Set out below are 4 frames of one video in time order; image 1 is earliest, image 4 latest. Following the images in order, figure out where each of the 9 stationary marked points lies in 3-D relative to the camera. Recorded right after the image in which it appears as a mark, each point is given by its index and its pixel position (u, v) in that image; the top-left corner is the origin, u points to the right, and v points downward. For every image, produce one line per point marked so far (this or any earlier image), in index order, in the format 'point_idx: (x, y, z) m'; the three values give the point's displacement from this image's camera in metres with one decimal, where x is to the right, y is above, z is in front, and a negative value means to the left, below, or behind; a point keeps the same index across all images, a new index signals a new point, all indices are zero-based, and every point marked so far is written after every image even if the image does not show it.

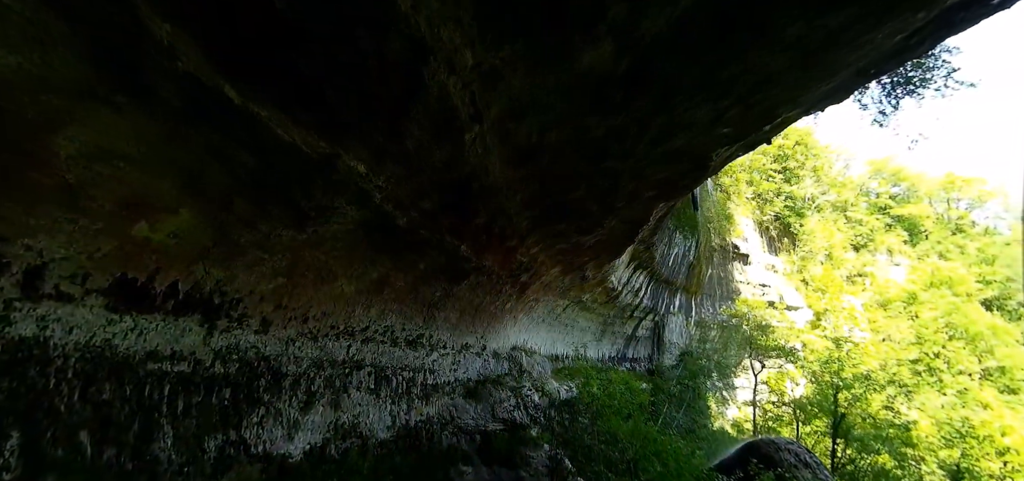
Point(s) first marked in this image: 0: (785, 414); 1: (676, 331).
0: (+9.0, -5.7, +15.2) m
1: (+6.4, -3.4, +17.7) m
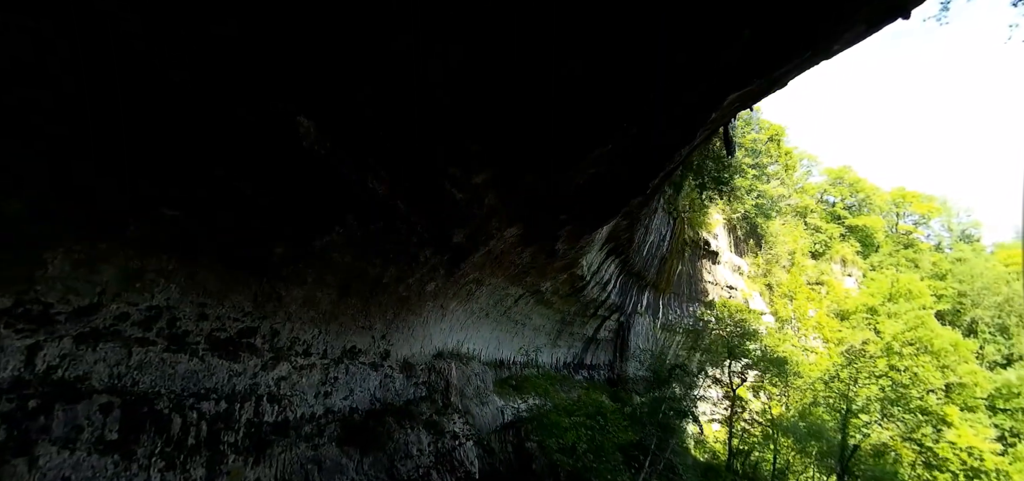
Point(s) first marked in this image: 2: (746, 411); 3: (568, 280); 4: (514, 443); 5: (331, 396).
0: (+7.0, -5.5, +13.0) m
1: (+4.3, -3.1, +15.2) m
2: (+6.9, -4.9, +13.1) m
3: (+1.1, -0.8, +9.0) m
4: (+0.1, -3.0, +6.6) m
5: (-1.9, -1.6, +4.8) m
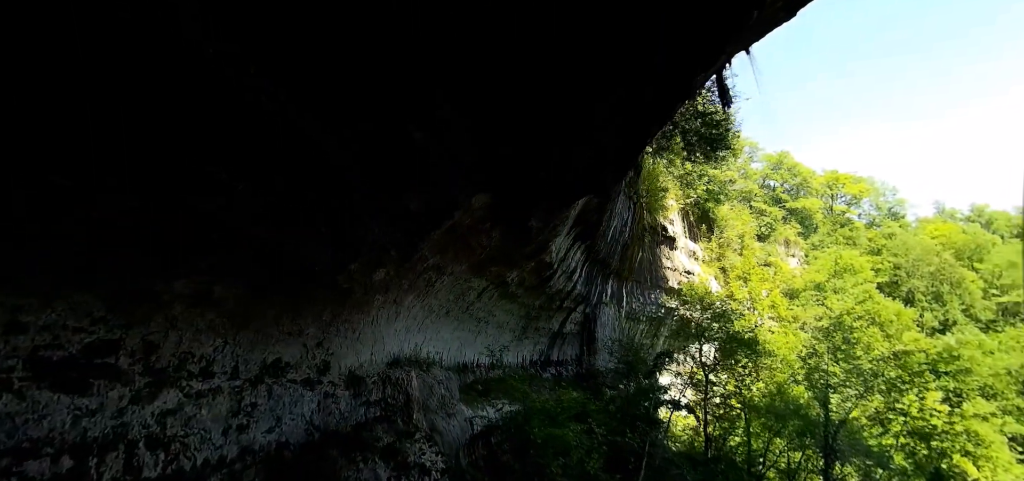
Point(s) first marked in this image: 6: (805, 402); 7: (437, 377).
0: (+6.1, -5.0, +12.7) m
1: (+3.0, -2.7, +14.6) m
2: (+5.9, -4.4, +12.8) m
3: (+0.4, -0.5, +8.2) m
4: (-0.2, -2.7, +5.6) m
5: (-2.0, -1.4, +3.7) m
6: (+7.1, -3.8, +11.7) m
7: (-1.1, -2.0, +6.8) m
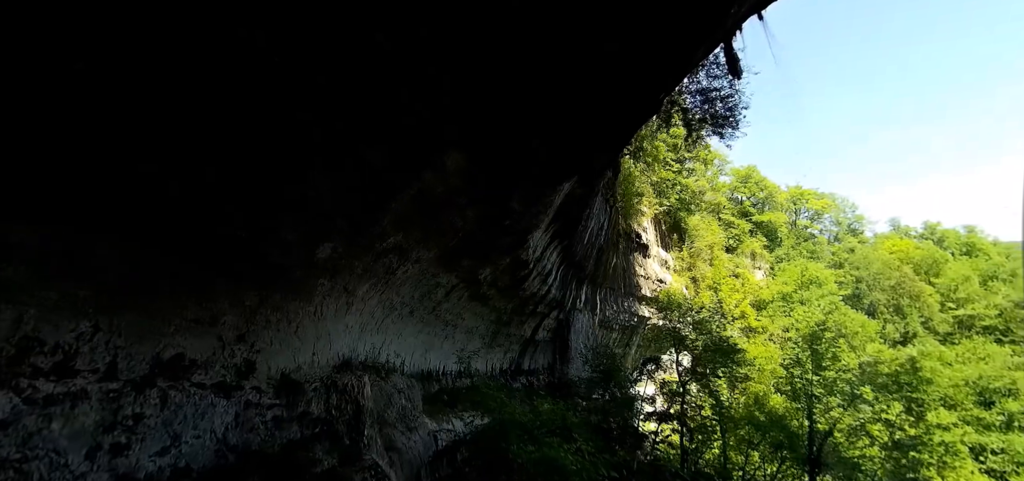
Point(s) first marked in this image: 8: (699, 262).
0: (+5.2, -5.2, +12.3) m
1: (+2.1, -2.8, +14.1) m
2: (+5.0, -4.6, +12.4) m
3: (0.0, -0.5, +7.5) m
4: (-0.6, -2.6, +4.9) m
5: (-2.2, -1.2, +2.8) m
6: (+6.3, -4.0, +11.4) m
7: (-1.5, -1.9, +6.0) m
8: (+8.1, -0.9, +19.8) m
